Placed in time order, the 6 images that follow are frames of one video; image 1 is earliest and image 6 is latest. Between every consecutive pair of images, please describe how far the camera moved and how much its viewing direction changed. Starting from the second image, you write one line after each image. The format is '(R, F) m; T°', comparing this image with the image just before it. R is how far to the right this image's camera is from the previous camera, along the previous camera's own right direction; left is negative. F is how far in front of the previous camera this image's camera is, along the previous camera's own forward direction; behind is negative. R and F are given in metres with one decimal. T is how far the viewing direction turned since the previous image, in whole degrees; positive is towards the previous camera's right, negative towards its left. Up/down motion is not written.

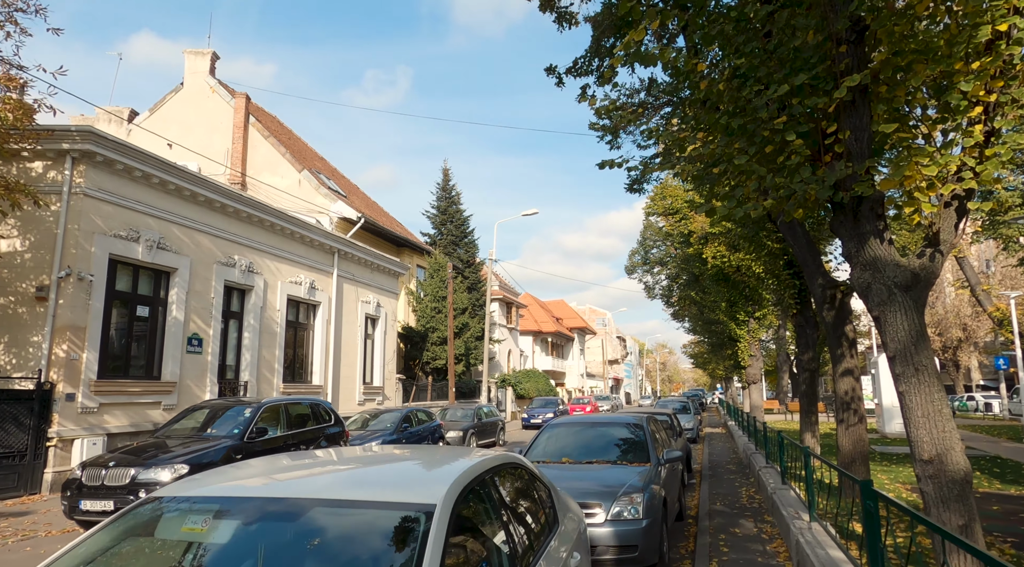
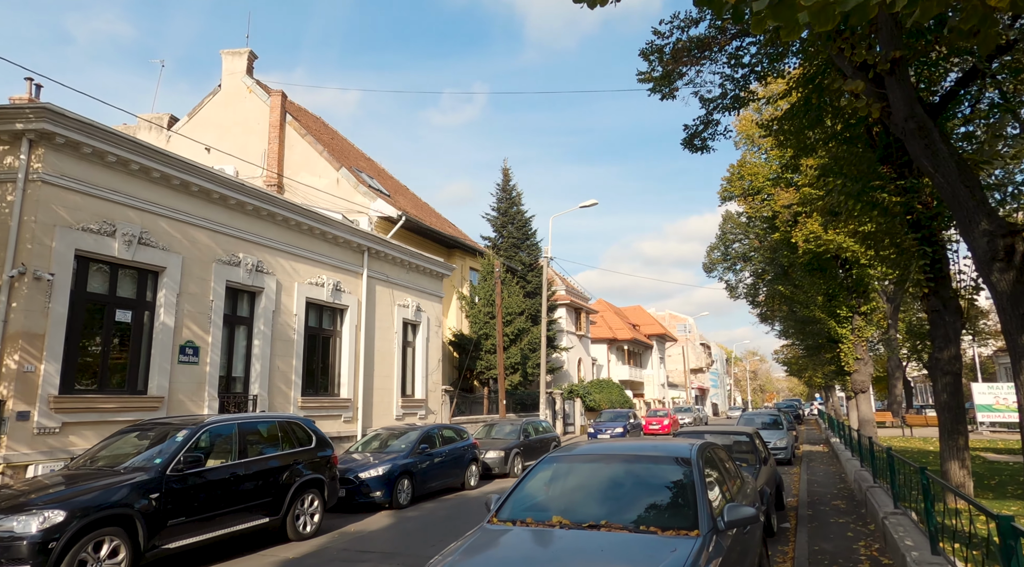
(+0.8, +2.6) m; -7°
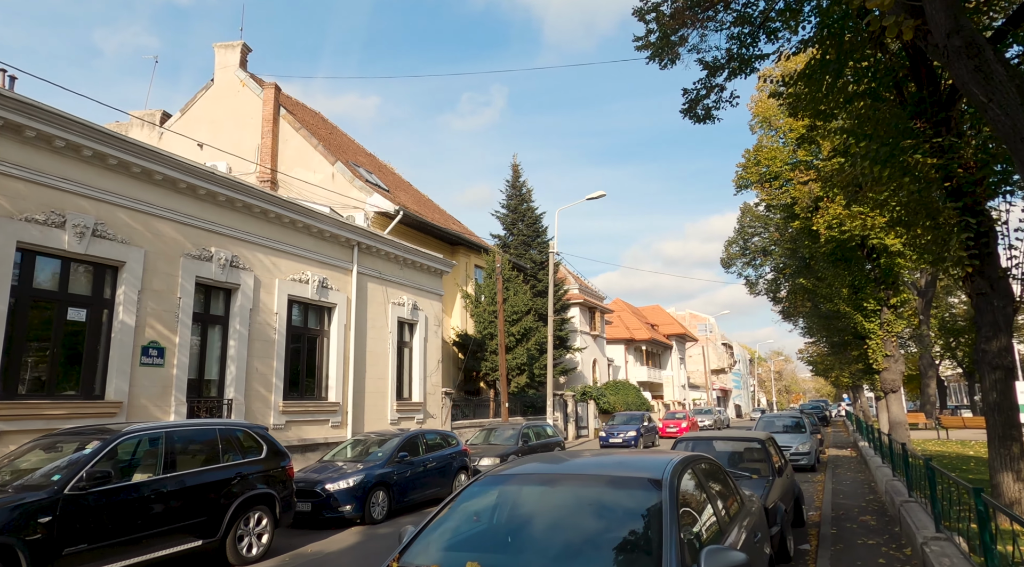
(+0.6, +1.2) m; -2°
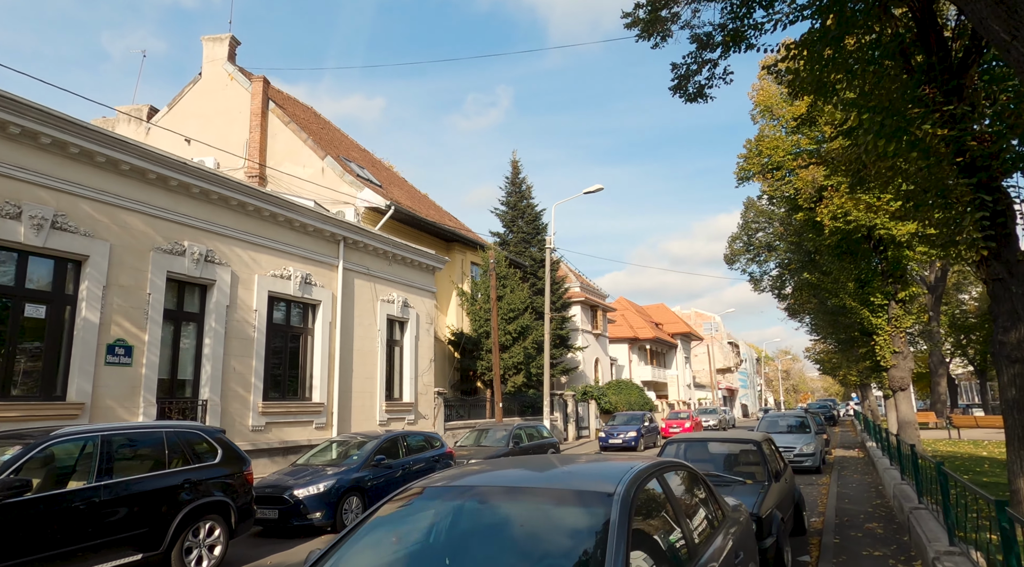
(+0.4, +0.6) m; -1°
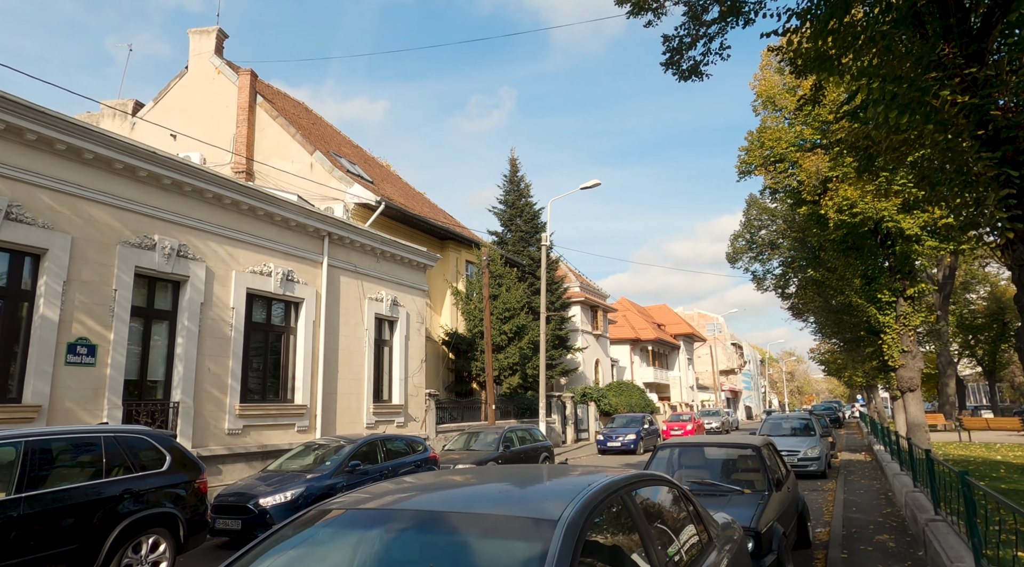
(+0.3, +0.7) m; 0°
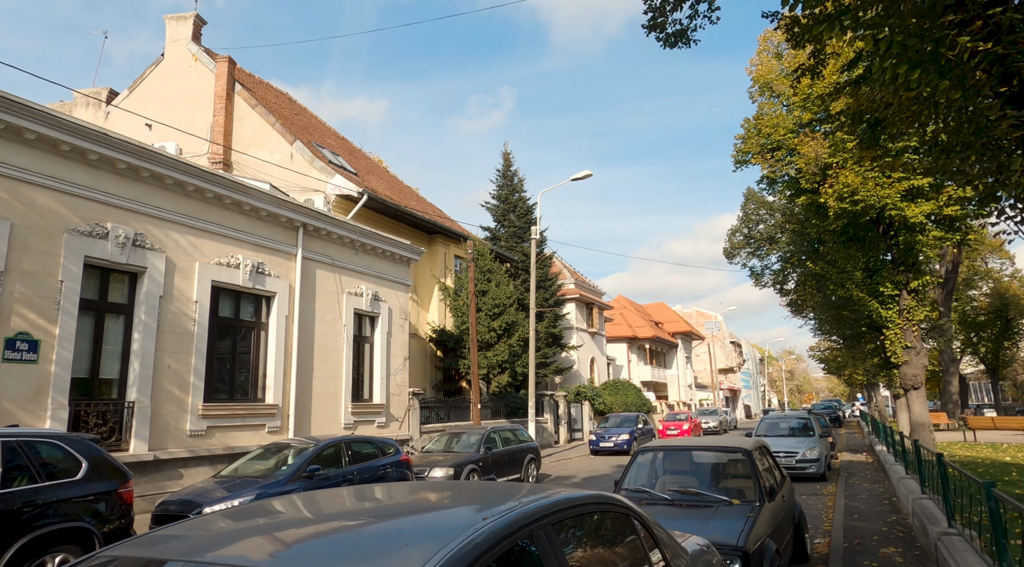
(+0.4, +0.8) m; 0°
